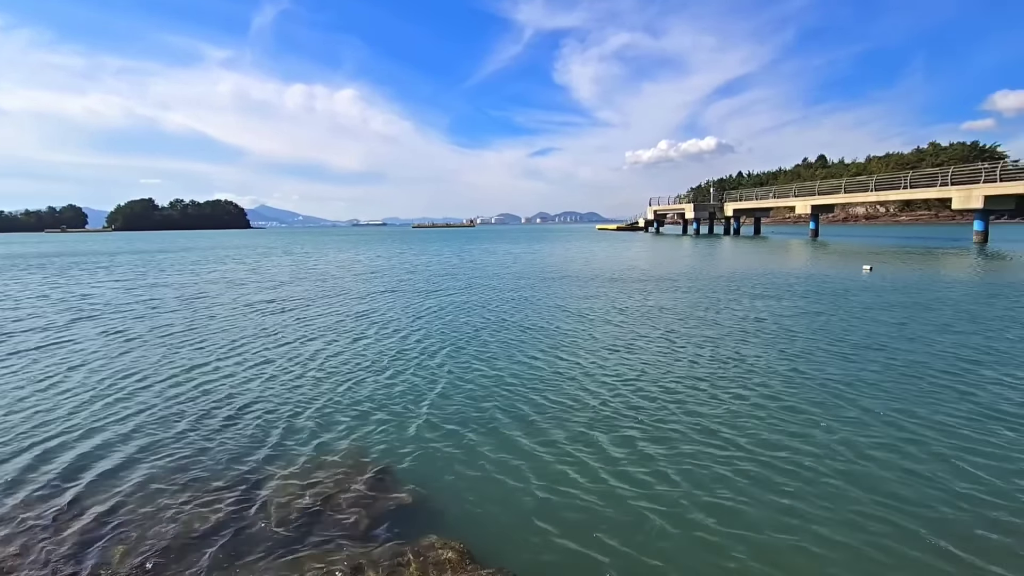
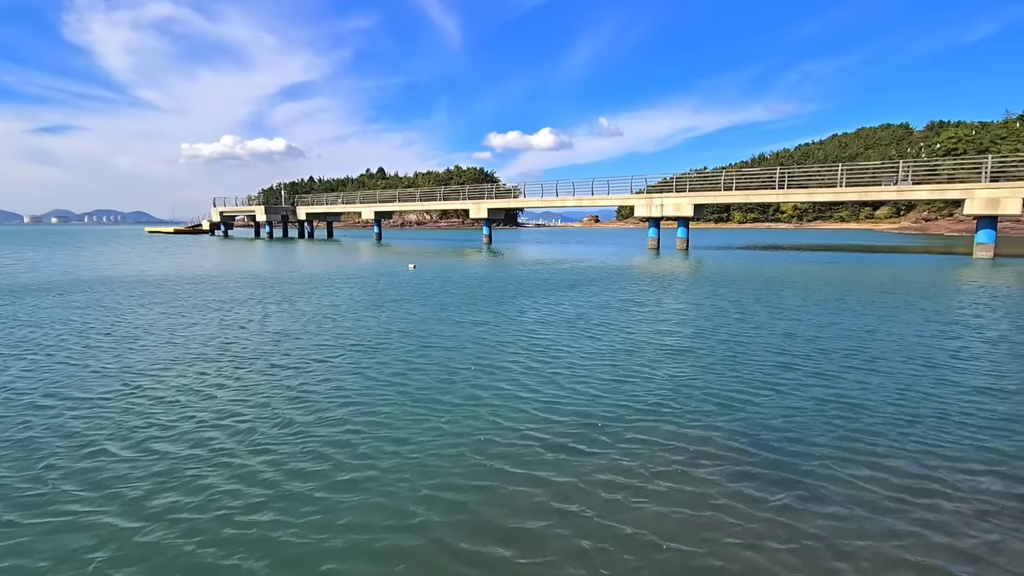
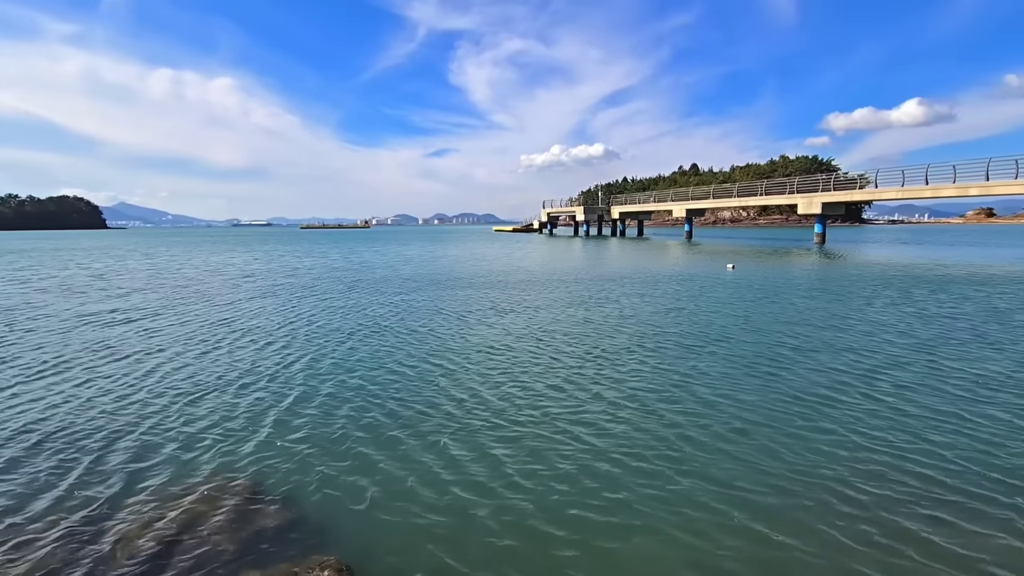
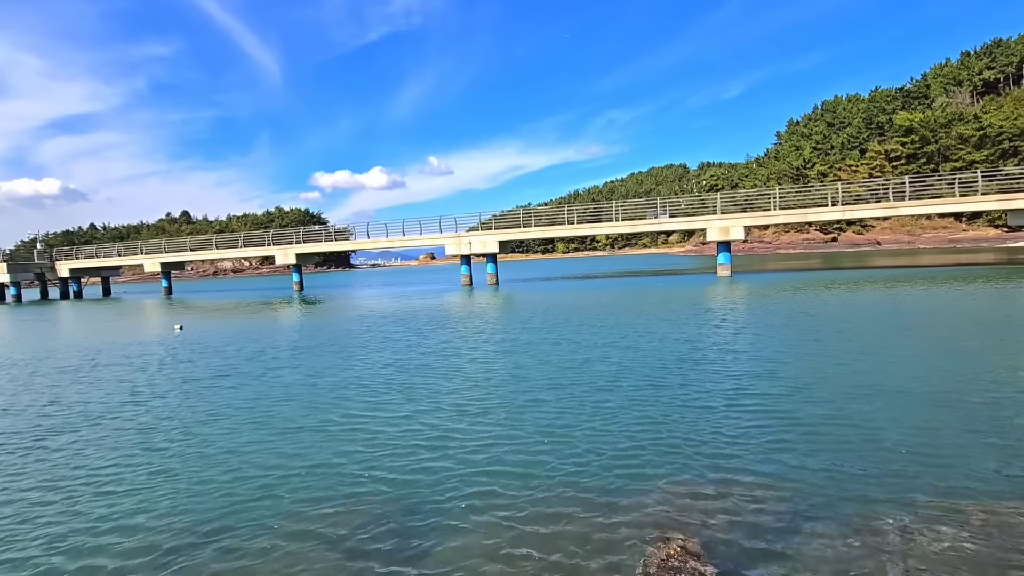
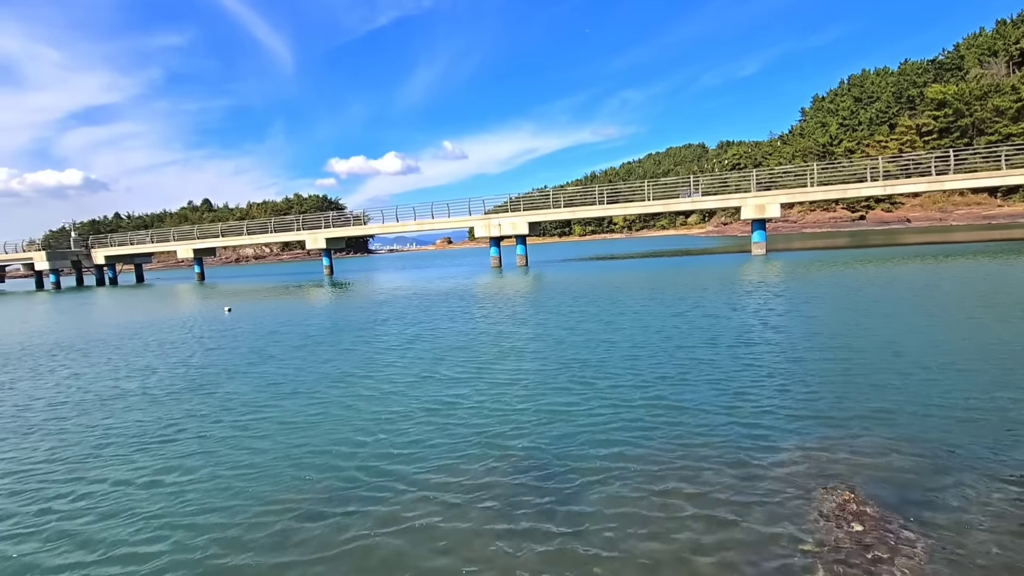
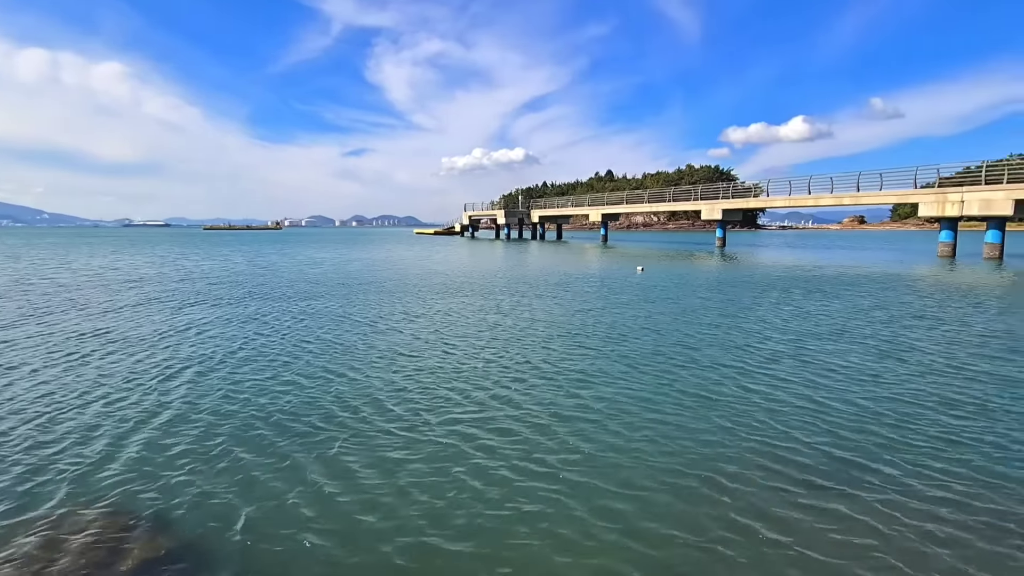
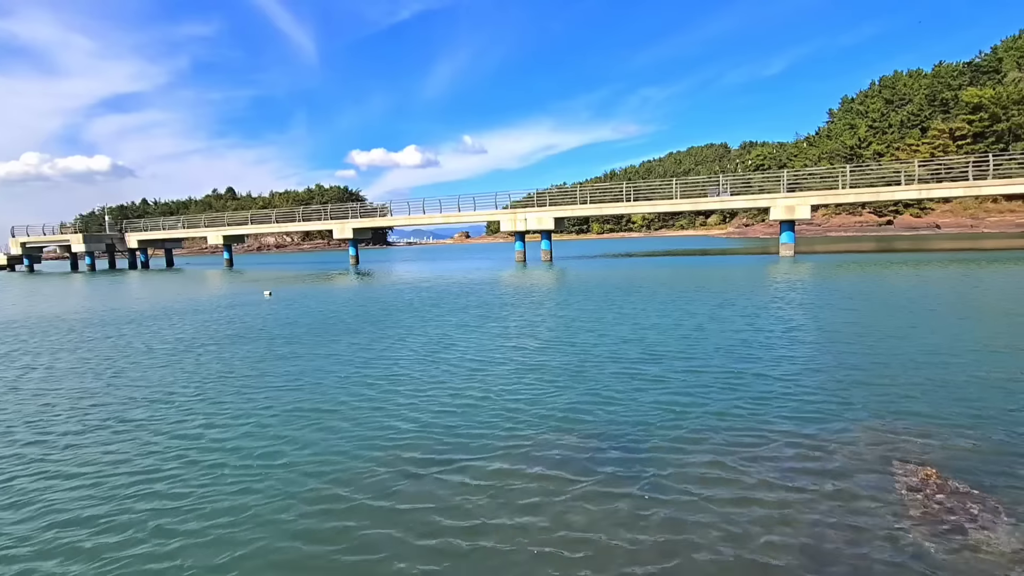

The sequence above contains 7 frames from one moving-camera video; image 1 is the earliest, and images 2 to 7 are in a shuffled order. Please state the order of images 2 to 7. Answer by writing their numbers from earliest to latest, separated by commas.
3, 6, 2, 7, 5, 4
